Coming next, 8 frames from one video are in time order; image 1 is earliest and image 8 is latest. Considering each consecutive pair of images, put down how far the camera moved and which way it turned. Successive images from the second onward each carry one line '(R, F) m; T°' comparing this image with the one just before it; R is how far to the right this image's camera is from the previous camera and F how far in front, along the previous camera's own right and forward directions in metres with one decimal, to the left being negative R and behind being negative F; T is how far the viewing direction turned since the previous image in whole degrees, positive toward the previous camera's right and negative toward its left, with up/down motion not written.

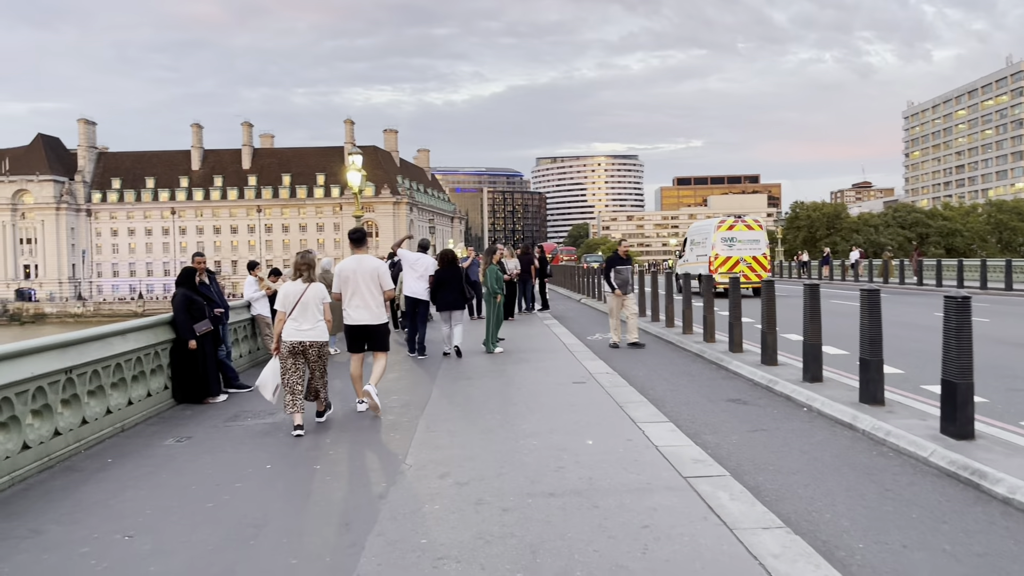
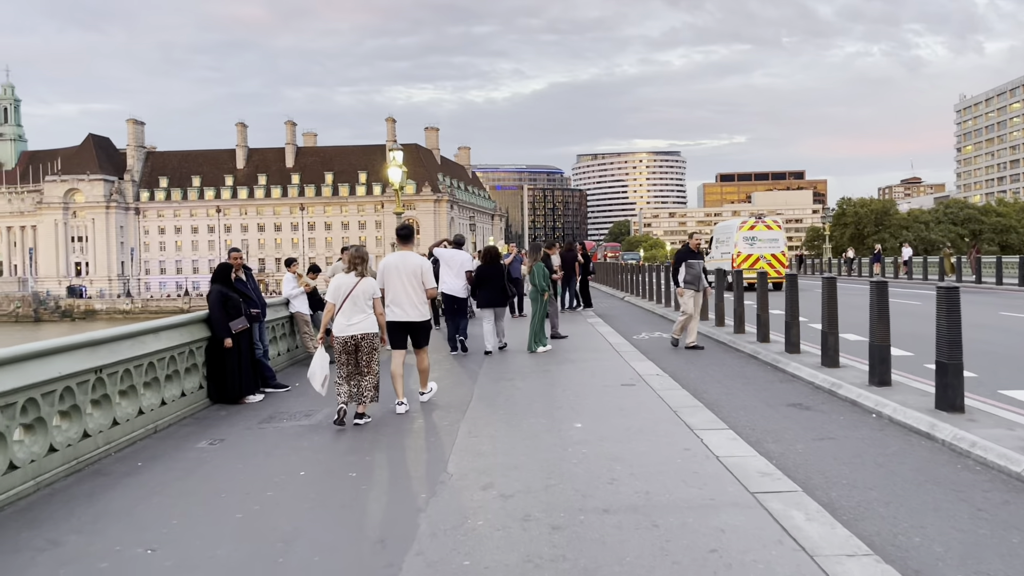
(-0.1, +0.4) m; -3°
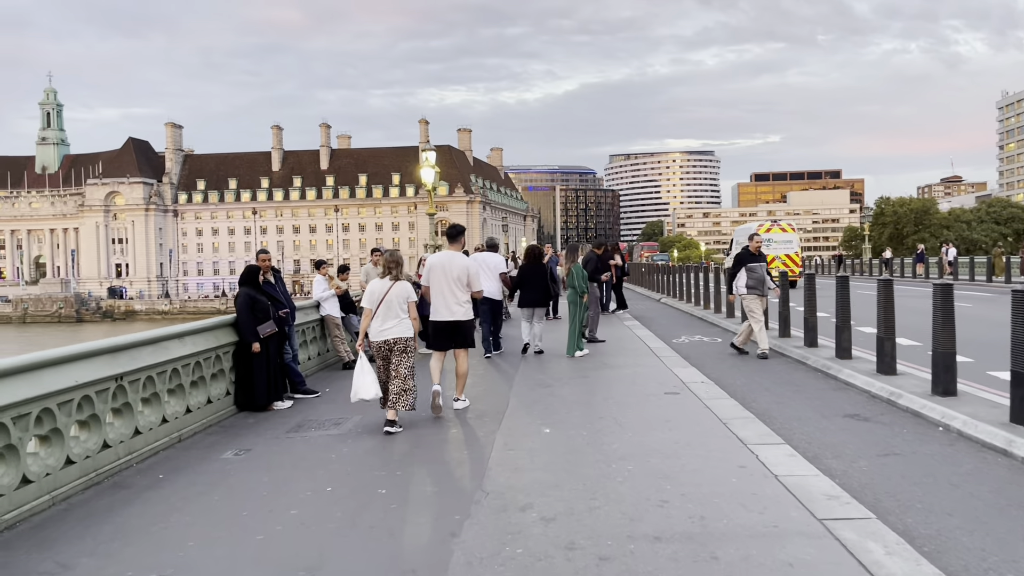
(-0.1, +0.4) m; -2°
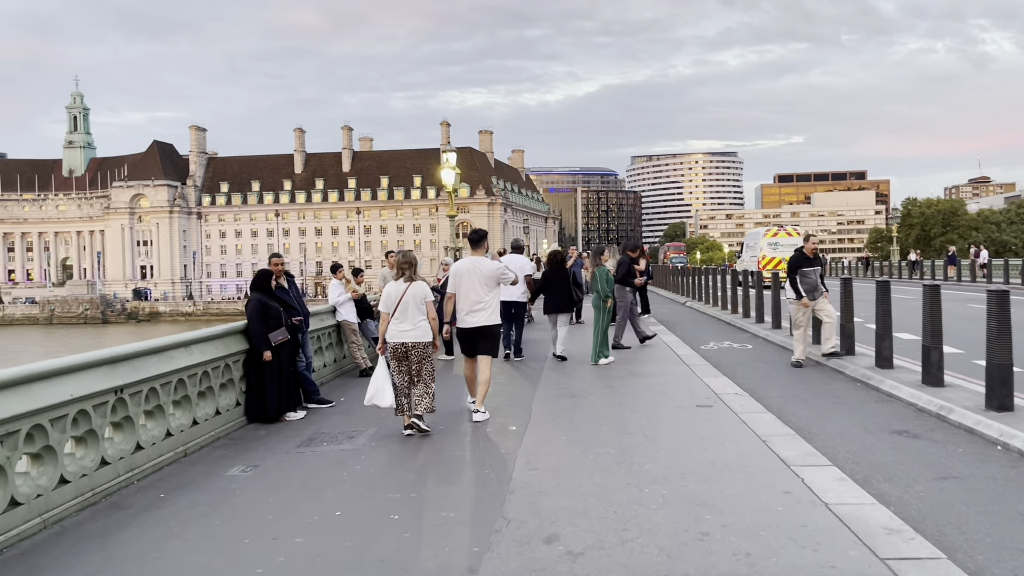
(0.0, +0.5) m; -1°
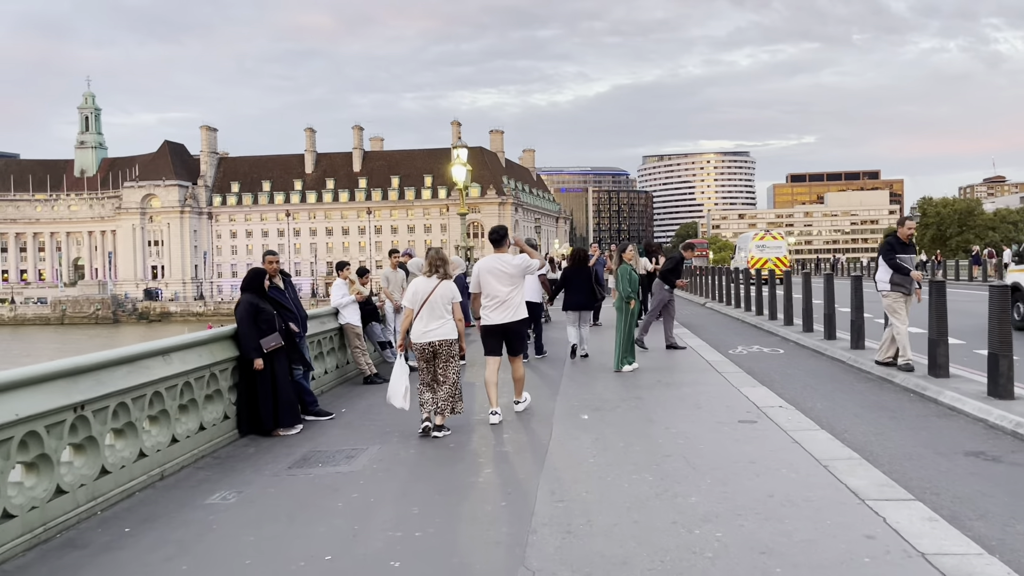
(-0.1, +0.9) m; -1°
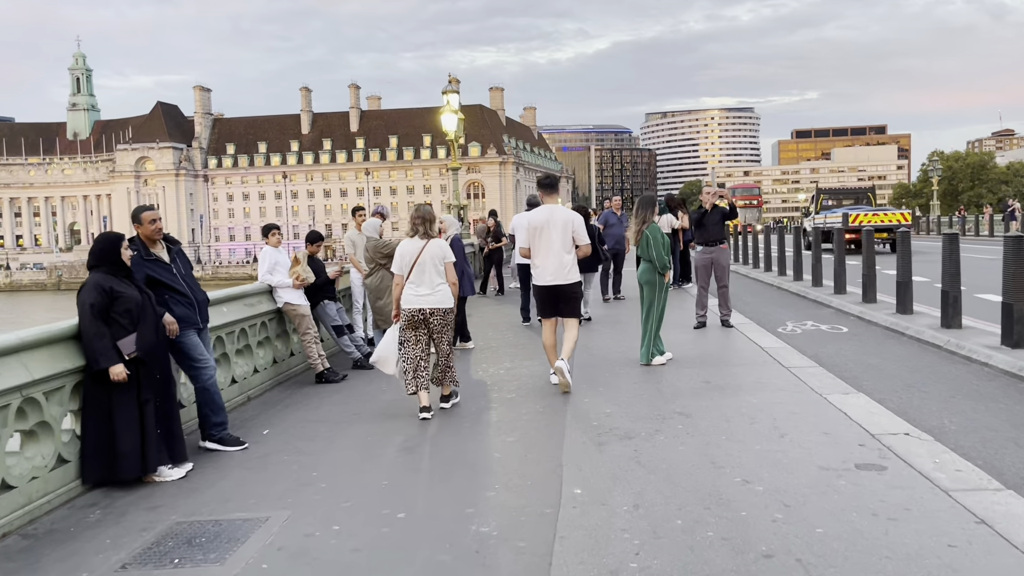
(+0.1, +2.8) m; 0°
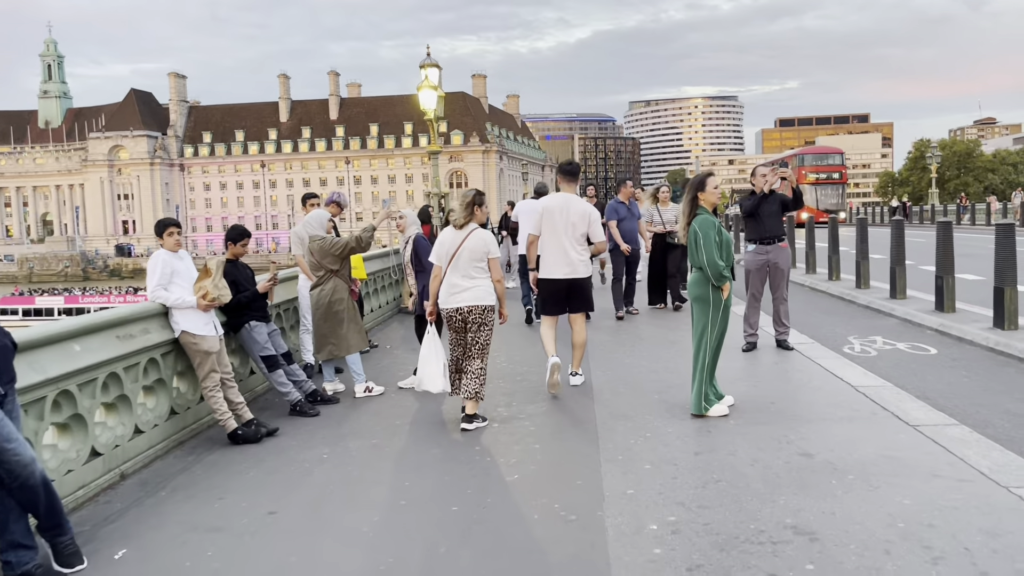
(-0.1, +2.5) m; +1°
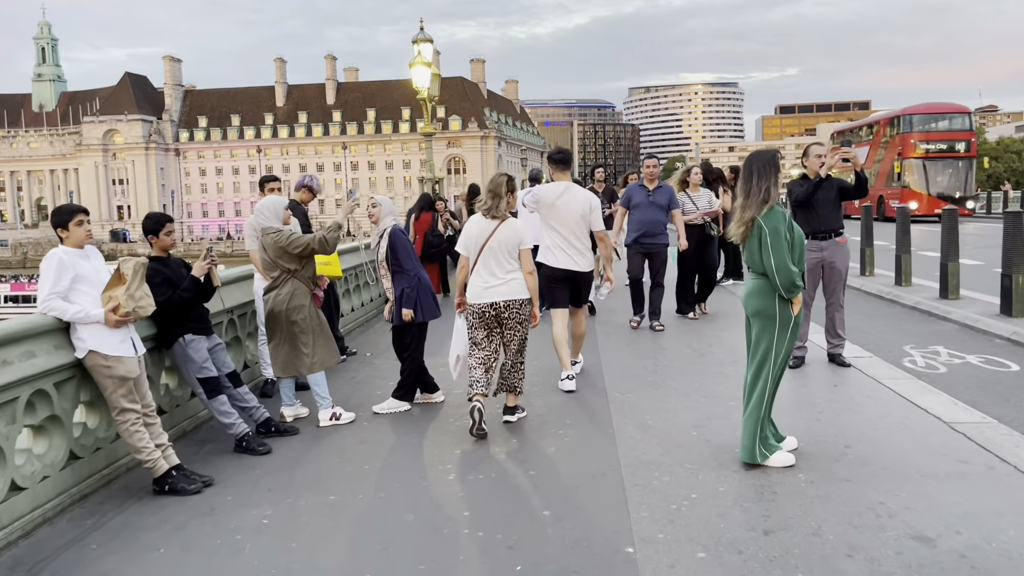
(0.0, +1.4) m; 0°
